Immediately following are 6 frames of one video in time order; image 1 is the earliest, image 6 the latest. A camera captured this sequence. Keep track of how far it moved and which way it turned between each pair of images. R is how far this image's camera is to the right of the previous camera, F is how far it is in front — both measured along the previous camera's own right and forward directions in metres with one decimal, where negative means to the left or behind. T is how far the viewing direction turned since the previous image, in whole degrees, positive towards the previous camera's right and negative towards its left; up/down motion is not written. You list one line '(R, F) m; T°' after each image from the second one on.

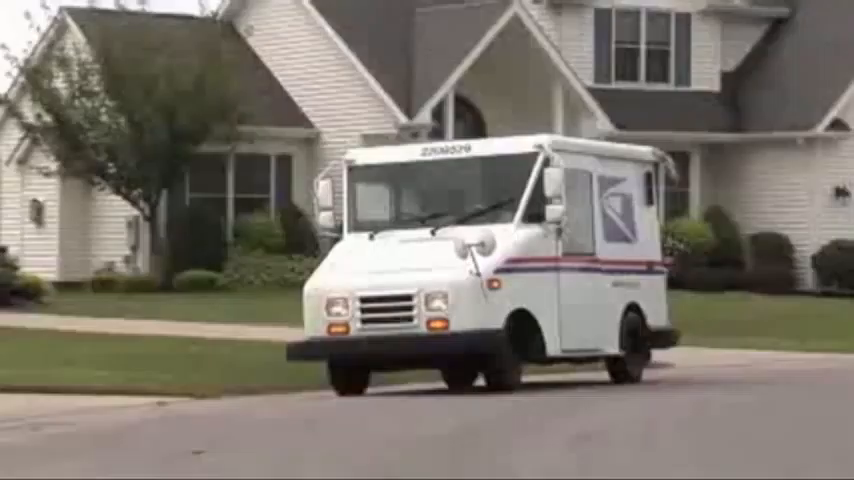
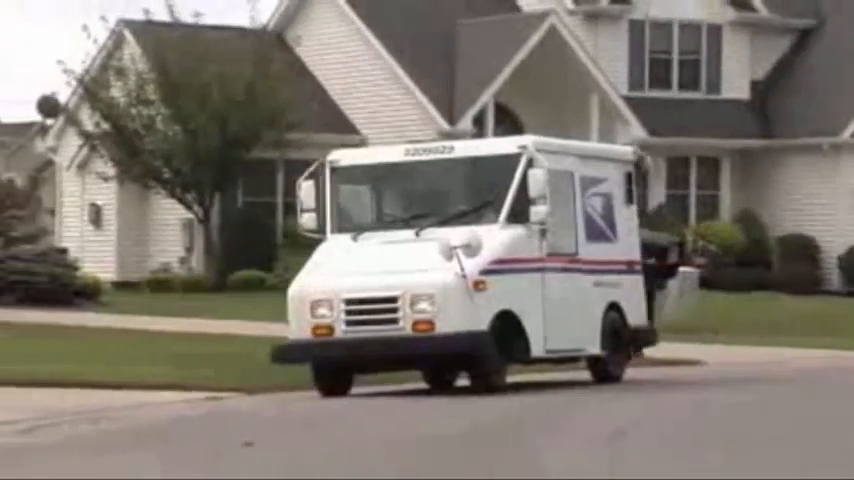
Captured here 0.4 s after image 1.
(0.0, -1.9) m; -1°
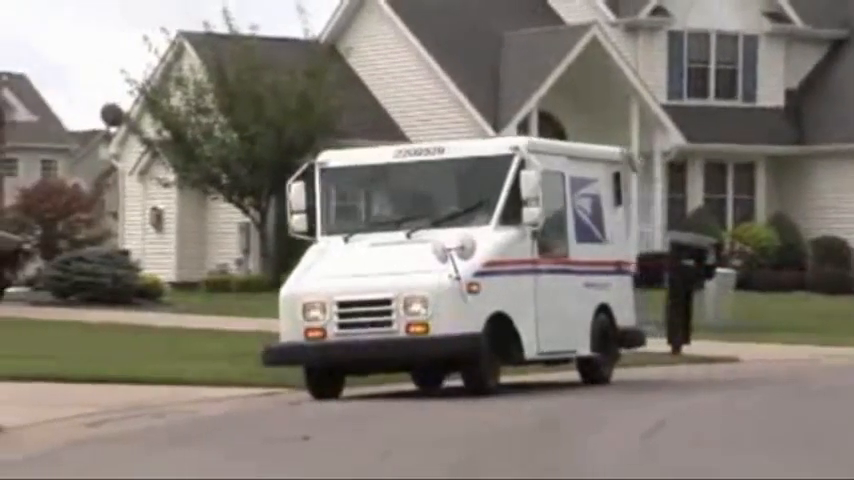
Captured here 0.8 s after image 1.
(+0.2, -1.9) m; -2°
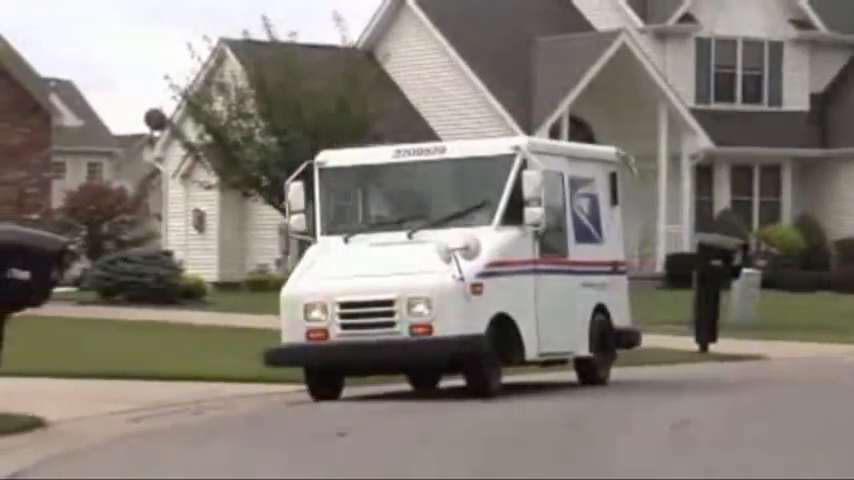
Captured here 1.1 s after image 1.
(+0.3, -1.3) m; -1°
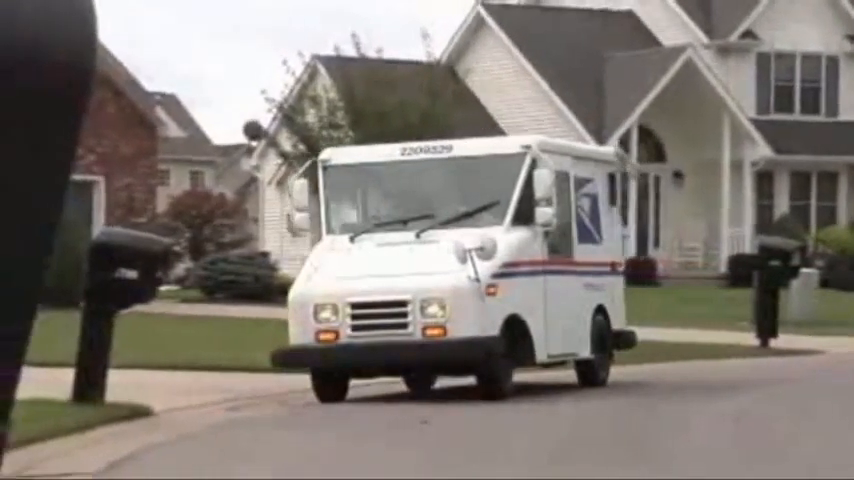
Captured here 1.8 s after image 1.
(+0.7, -3.4) m; -3°
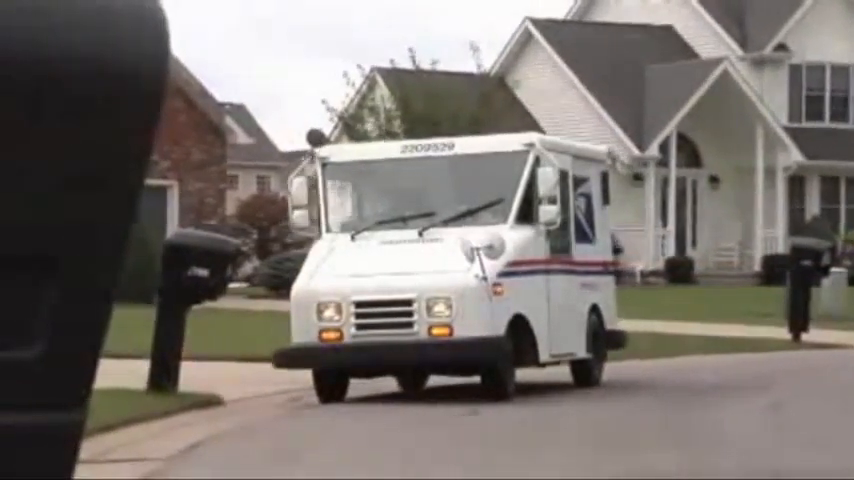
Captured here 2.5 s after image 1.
(+0.6, -3.3) m; -2°
